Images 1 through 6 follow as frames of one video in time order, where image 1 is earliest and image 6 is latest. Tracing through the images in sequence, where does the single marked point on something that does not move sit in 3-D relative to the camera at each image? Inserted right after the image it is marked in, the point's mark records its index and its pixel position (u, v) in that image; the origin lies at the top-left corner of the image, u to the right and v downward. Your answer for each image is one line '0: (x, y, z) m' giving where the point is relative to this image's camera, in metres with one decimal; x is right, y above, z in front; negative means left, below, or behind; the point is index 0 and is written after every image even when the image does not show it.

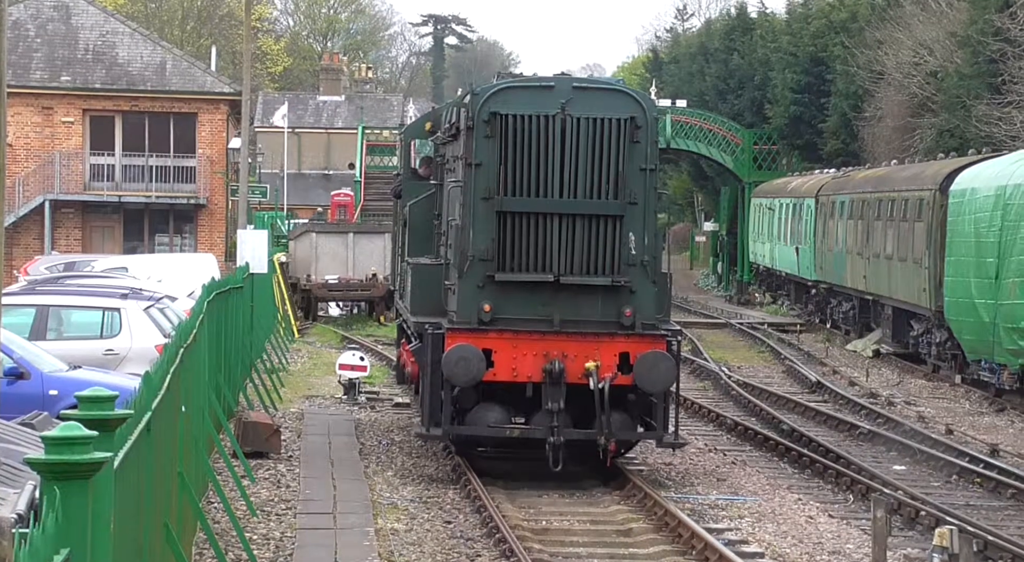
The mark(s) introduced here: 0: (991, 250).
0: (+5.1, +0.3, +17.2) m
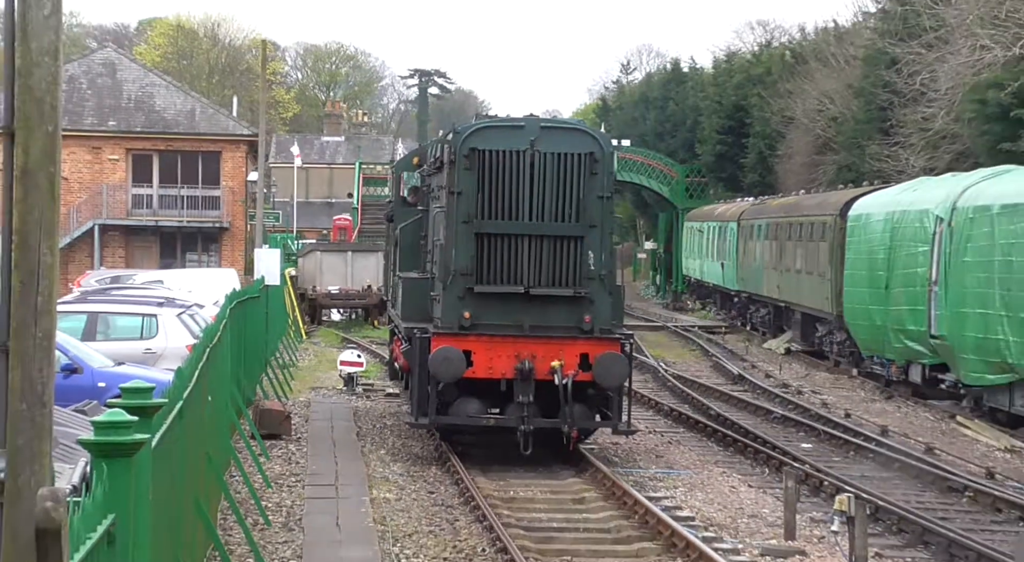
0: (+4.8, +0.2, +20.2) m
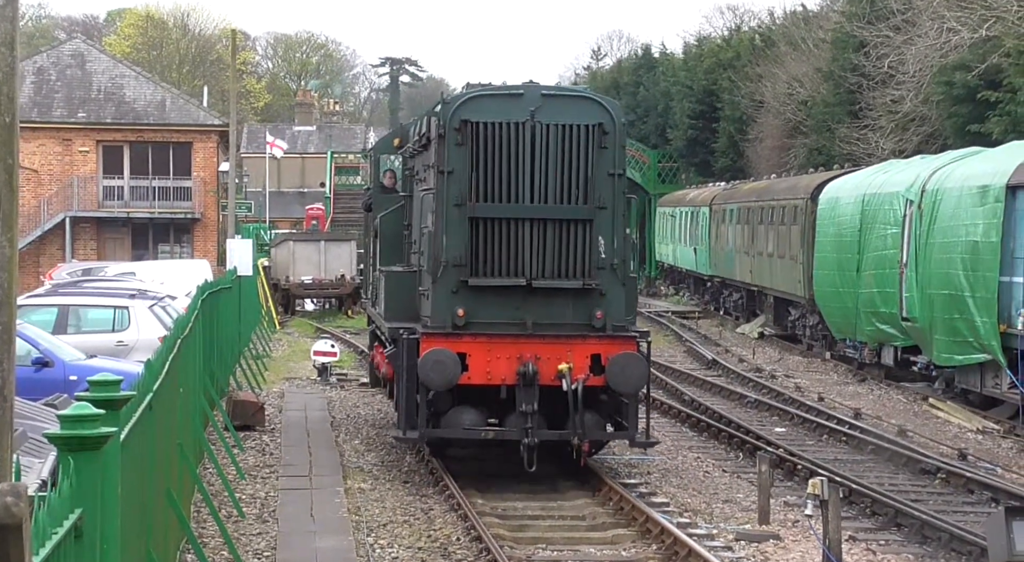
0: (+4.5, +0.4, +20.2) m
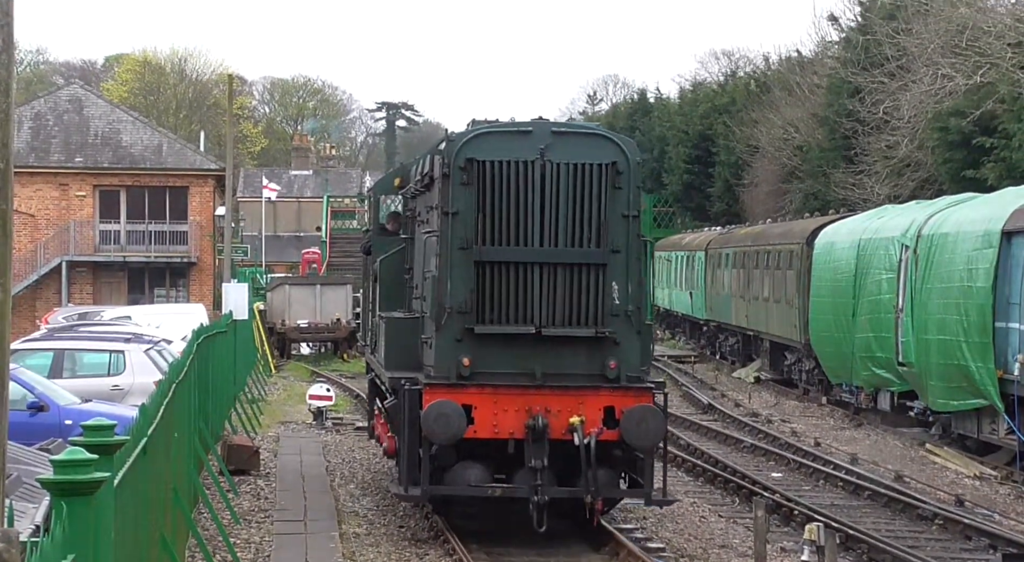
0: (+4.4, -0.1, +20.2) m
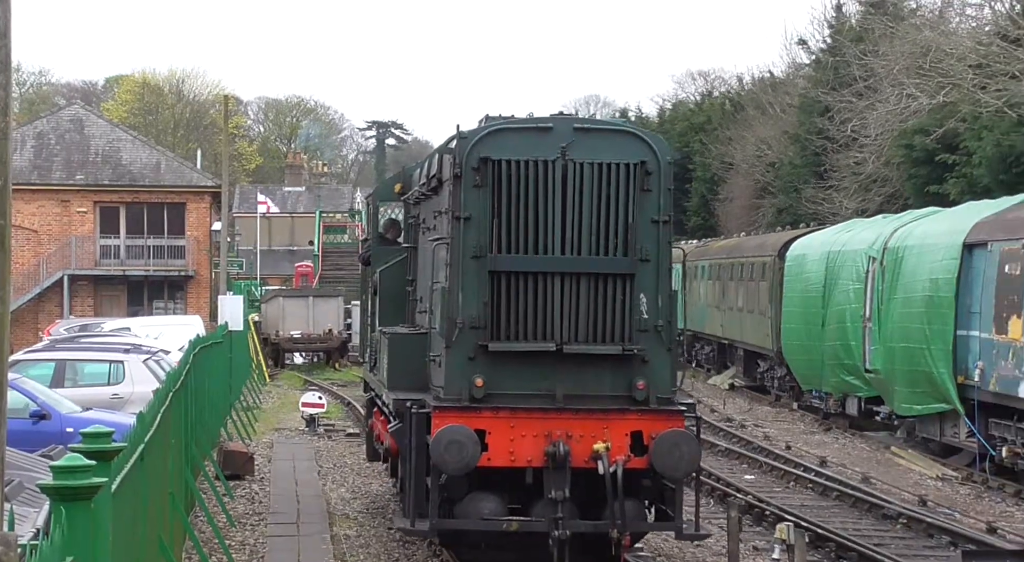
0: (+4.2, -0.3, +21.0) m
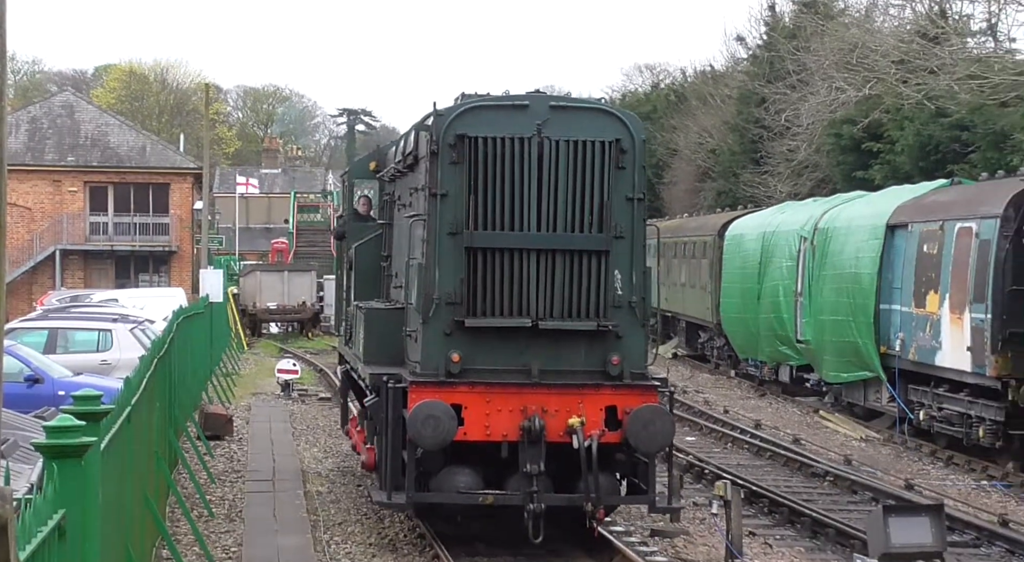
0: (+3.7, 0.0, +22.6) m
